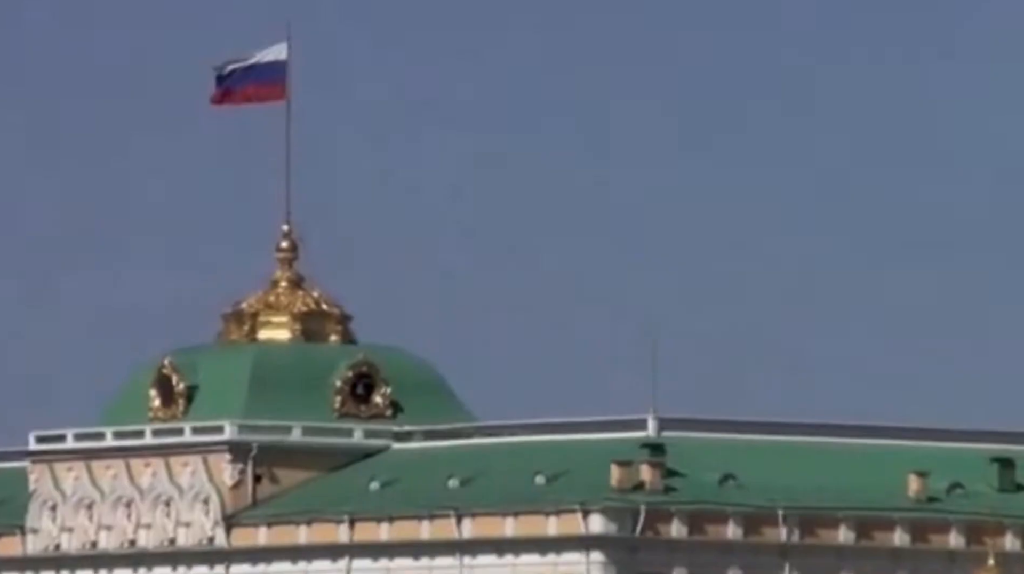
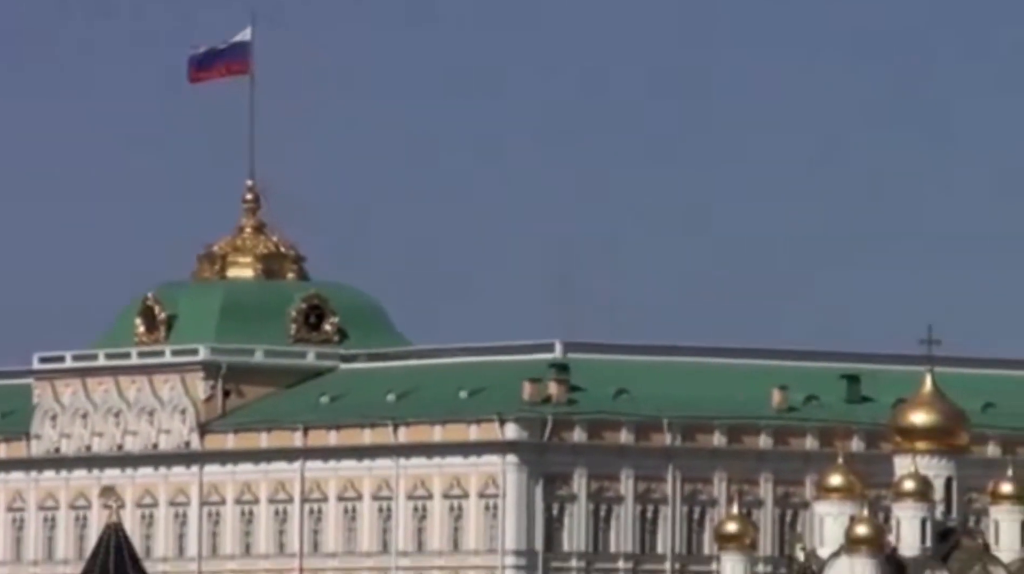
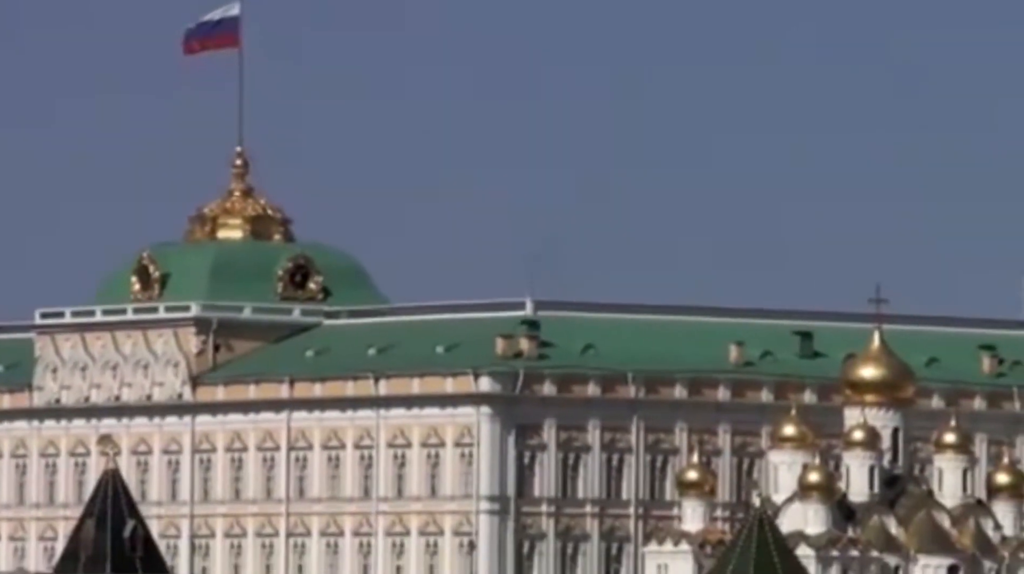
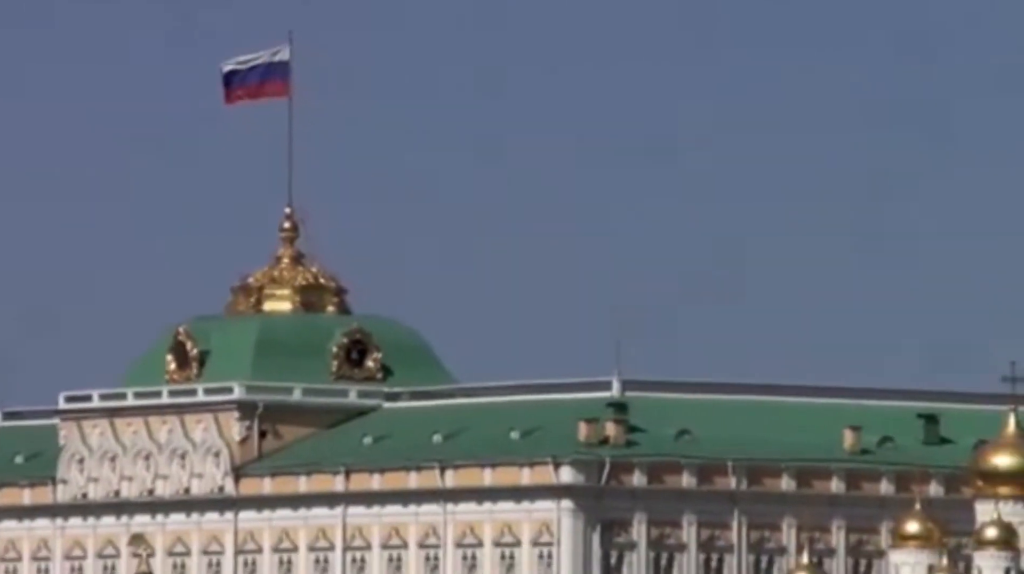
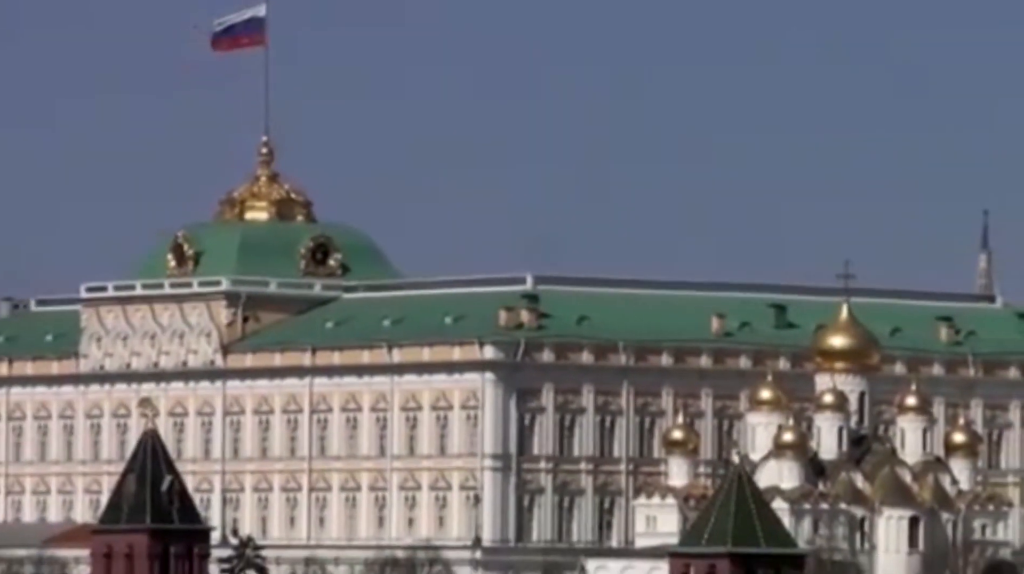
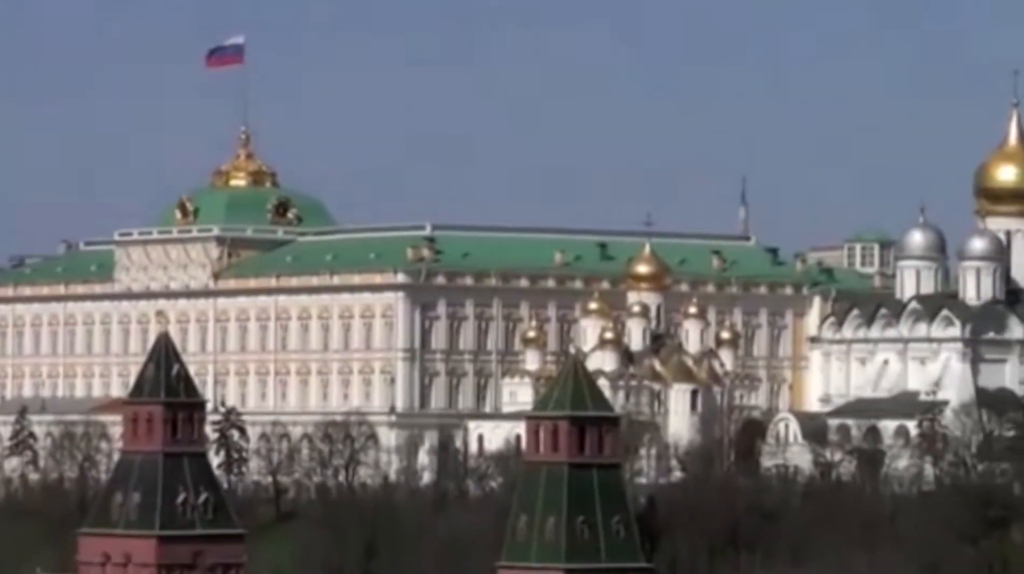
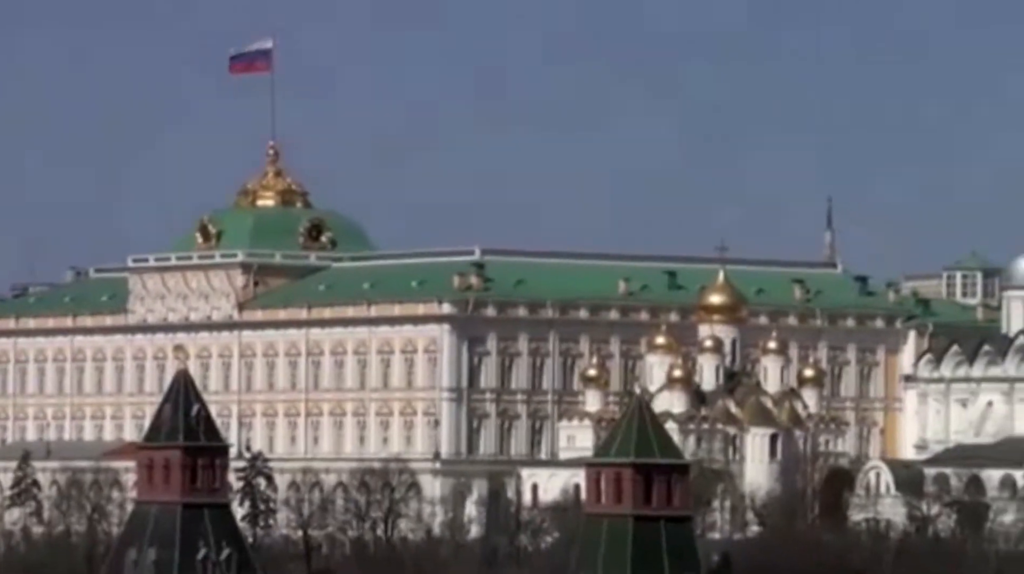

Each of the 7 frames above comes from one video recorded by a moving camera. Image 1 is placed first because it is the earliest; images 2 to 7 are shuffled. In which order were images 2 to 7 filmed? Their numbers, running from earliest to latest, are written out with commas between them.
4, 2, 3, 5, 7, 6
